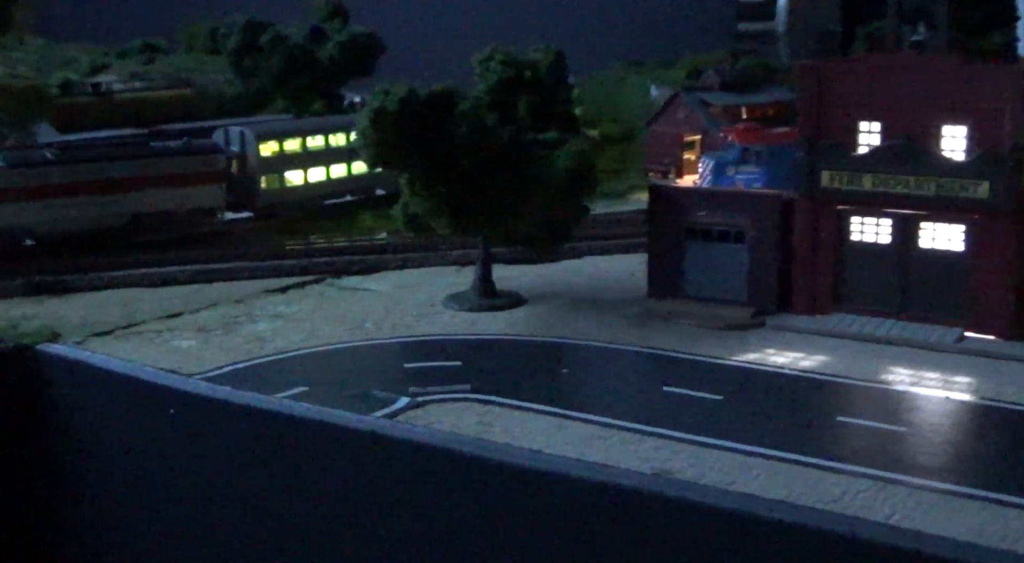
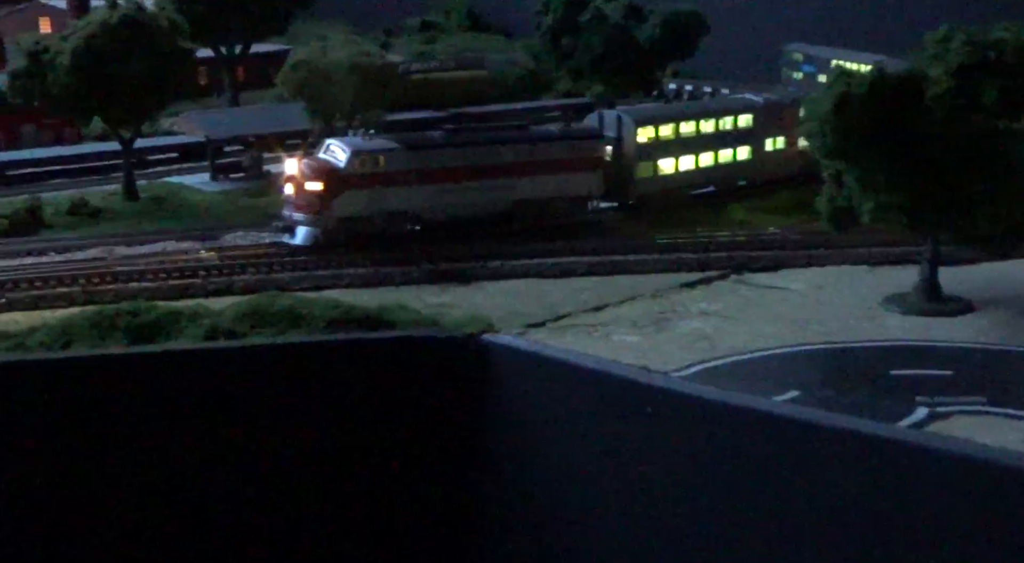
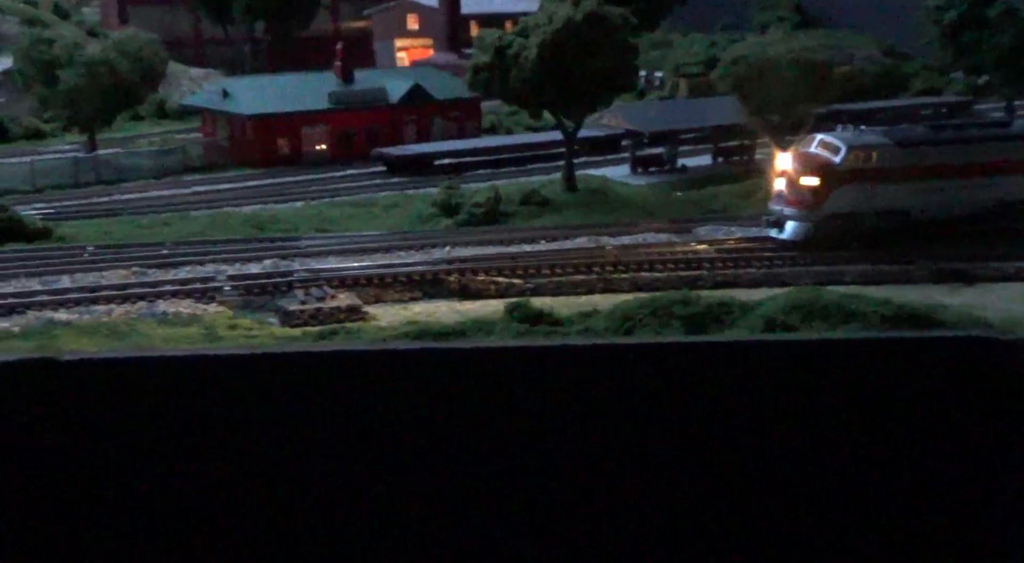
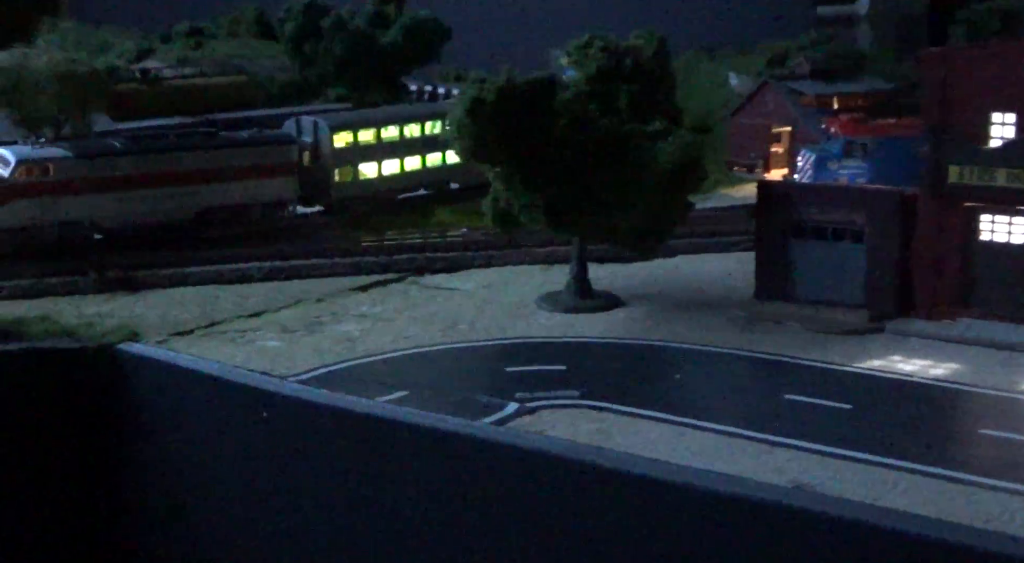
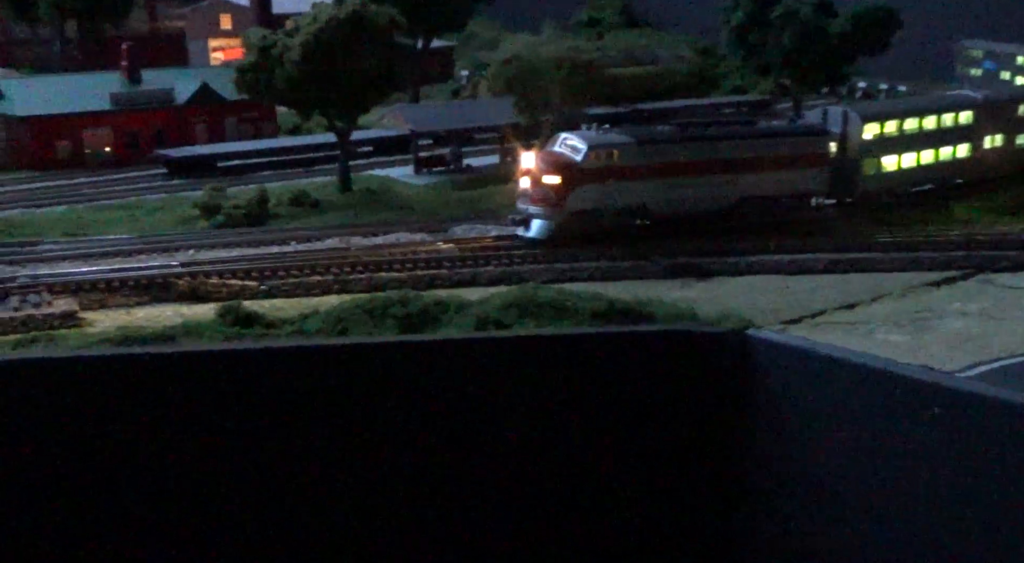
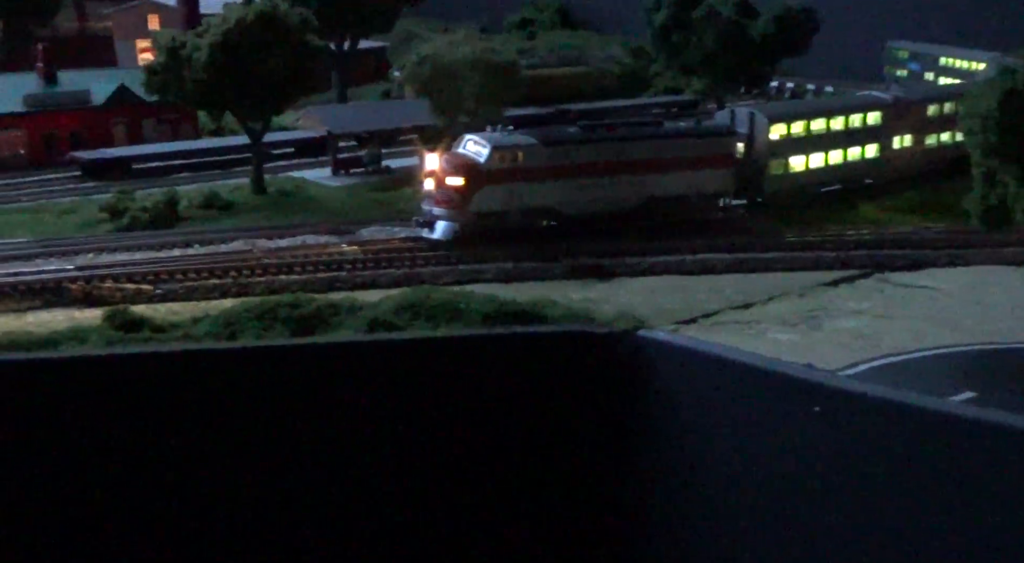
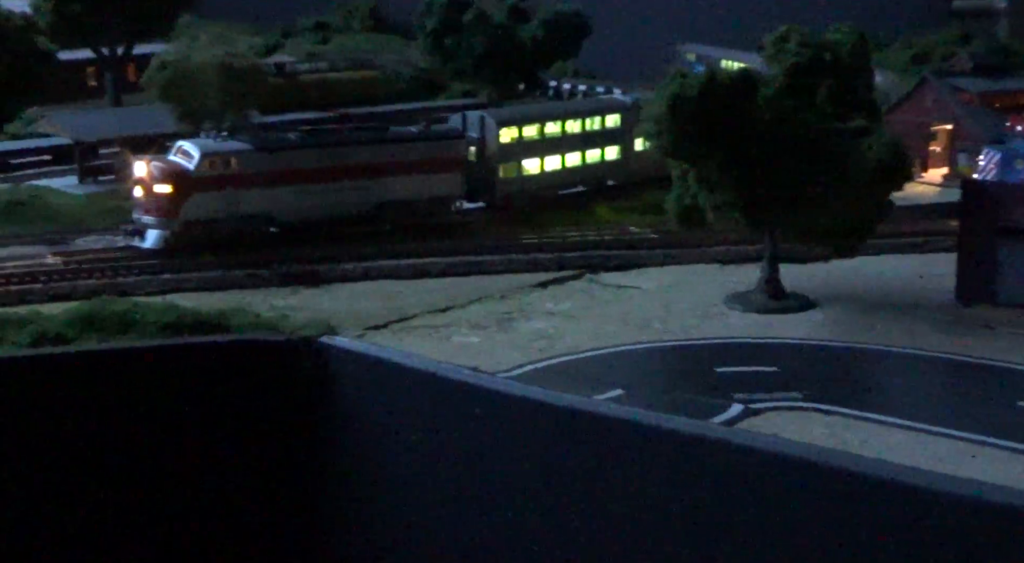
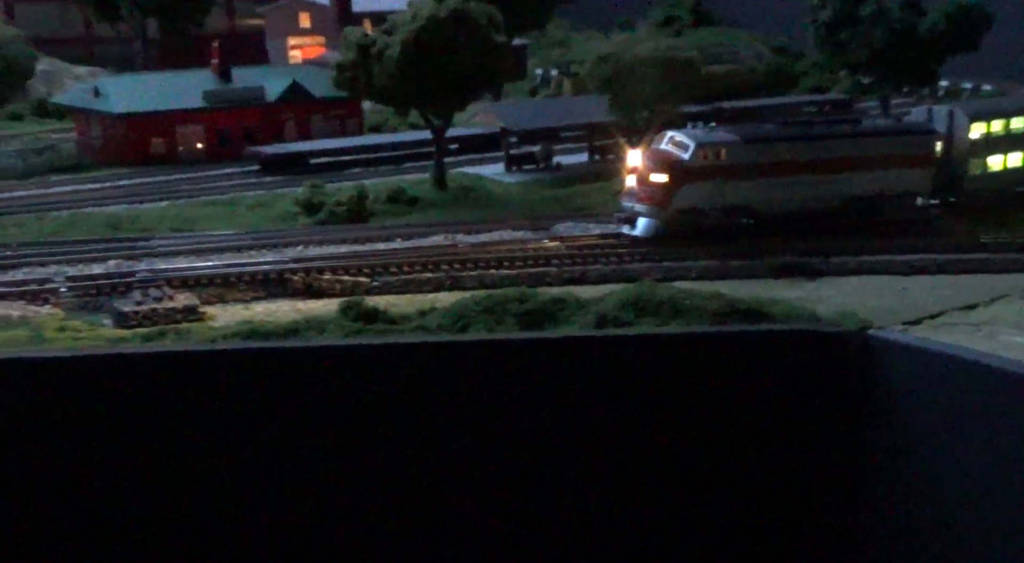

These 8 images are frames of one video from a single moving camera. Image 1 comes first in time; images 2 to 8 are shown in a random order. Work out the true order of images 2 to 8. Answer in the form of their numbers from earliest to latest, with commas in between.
4, 7, 2, 6, 5, 8, 3
